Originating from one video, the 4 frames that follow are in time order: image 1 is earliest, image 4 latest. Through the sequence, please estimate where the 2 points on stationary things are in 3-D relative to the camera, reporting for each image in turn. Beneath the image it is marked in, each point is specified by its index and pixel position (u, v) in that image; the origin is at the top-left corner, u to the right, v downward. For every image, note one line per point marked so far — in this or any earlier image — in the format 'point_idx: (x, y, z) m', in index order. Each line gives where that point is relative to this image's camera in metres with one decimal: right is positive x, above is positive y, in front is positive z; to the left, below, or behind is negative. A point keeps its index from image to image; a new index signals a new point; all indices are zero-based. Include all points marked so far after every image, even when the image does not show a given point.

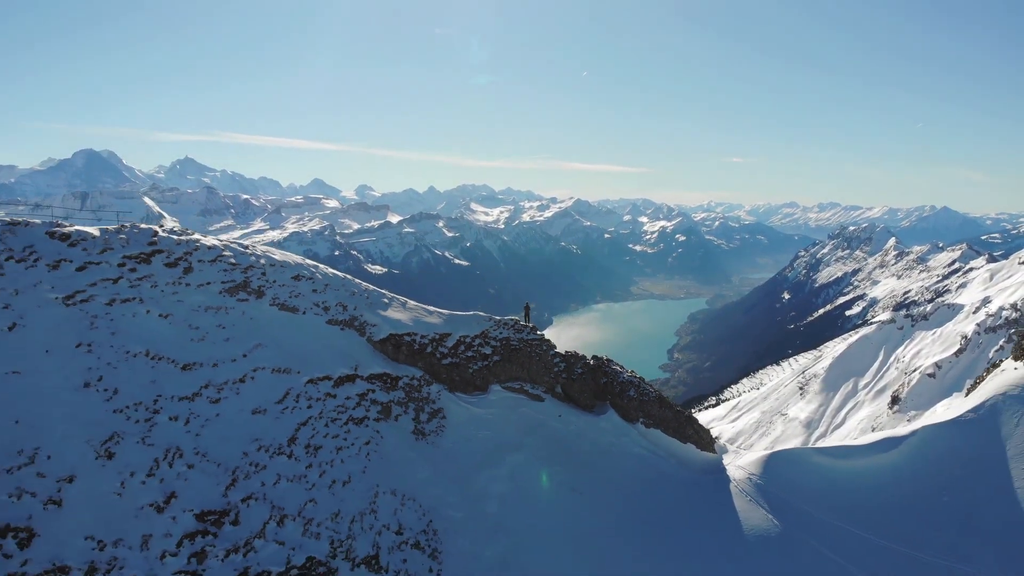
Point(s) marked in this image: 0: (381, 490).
0: (-4.8, -7.7, +18.4) m
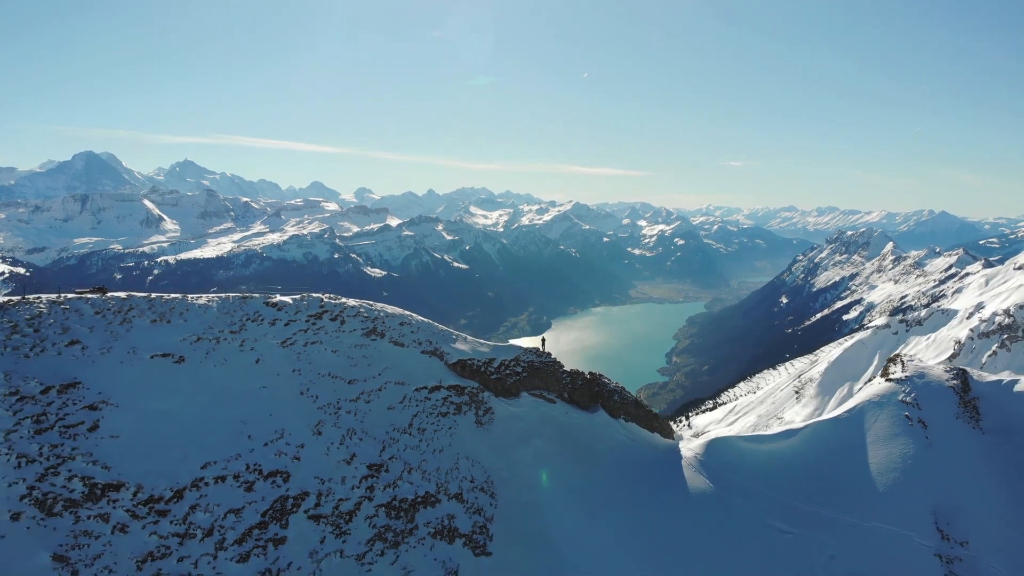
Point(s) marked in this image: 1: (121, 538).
0: (-3.2, -10.4, +29.2) m
1: (-16.7, -10.9, +20.7) m
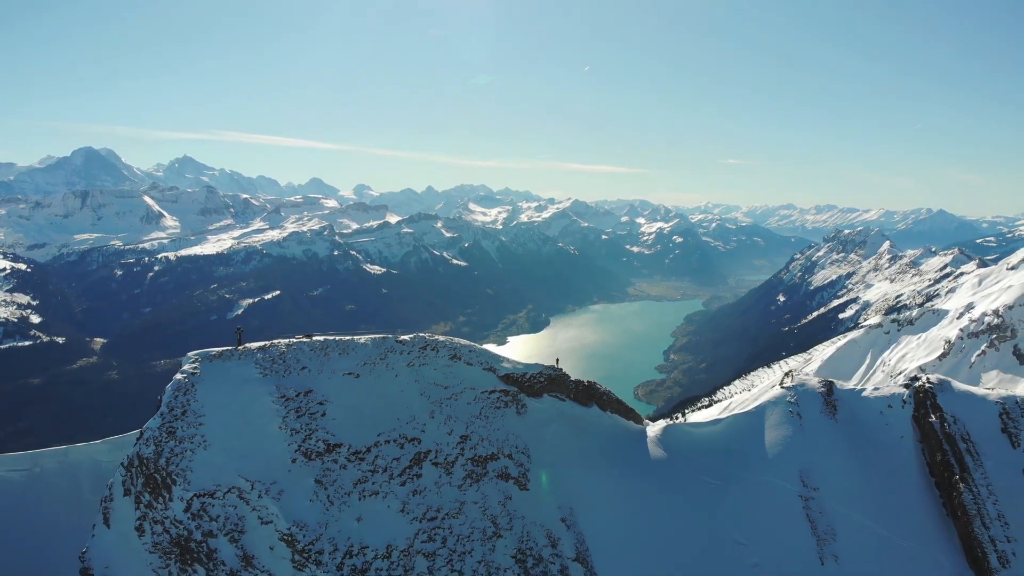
0: (-0.4, -14.7, +47.7) m
1: (-13.9, -15.1, +39.1) m
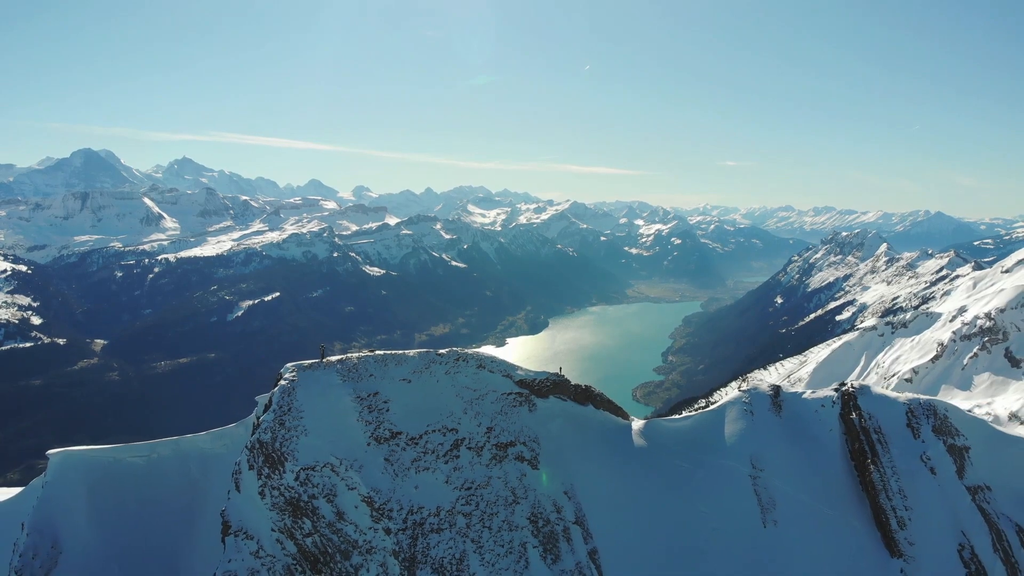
0: (+1.4, -17.9, +61.2) m
1: (-12.1, -18.3, +52.6) m
